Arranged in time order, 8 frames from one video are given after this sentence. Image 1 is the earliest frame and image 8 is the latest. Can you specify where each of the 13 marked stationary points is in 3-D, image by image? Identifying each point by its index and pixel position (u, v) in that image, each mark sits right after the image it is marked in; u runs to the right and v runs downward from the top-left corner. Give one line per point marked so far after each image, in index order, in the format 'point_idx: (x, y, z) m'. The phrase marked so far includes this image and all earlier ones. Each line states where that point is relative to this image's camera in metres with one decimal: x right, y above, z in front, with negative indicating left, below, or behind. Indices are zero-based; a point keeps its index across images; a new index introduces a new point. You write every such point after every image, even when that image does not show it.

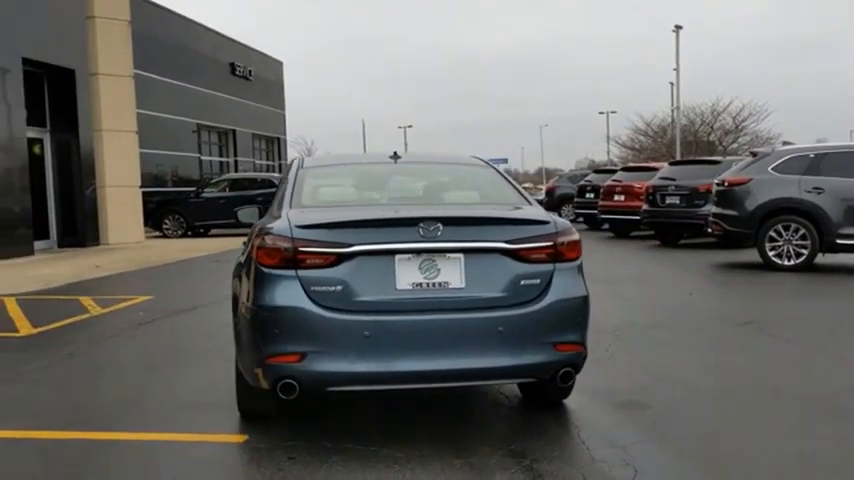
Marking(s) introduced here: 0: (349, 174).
0: (-0.5, +0.4, +5.1) m
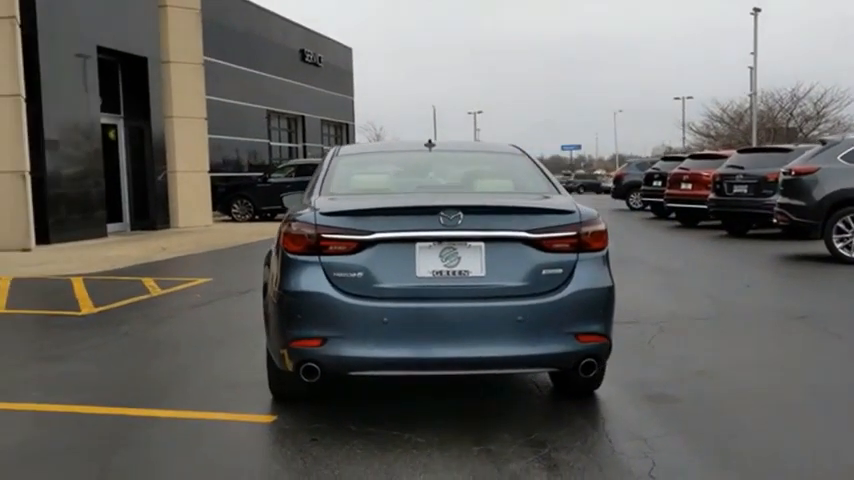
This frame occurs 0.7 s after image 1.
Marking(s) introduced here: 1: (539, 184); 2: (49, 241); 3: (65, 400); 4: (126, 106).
0: (-0.3, +0.5, +5.2) m
1: (+0.7, +0.4, +4.8) m
2: (-7.2, 0.0, +15.3) m
3: (-2.2, -1.0, +4.9) m
4: (-7.1, +3.3, +19.3) m
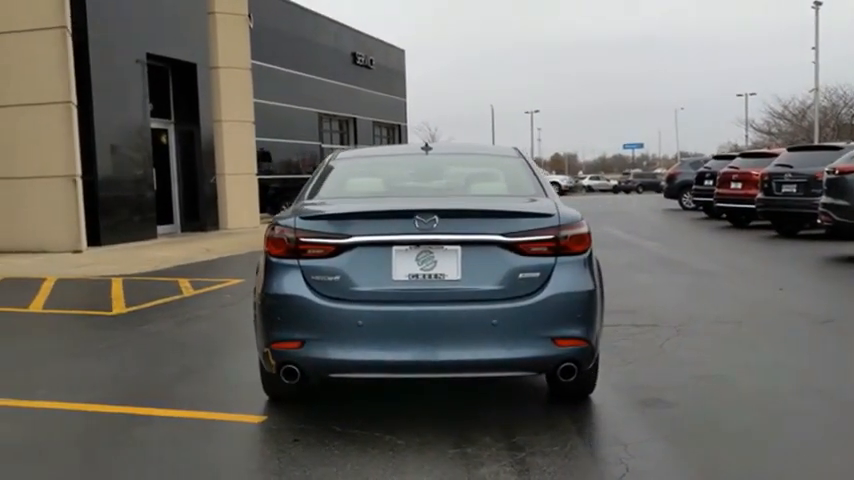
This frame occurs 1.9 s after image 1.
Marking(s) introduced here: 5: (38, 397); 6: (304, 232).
0: (-0.3, +0.5, +5.2) m
1: (+0.6, +0.3, +4.8) m
2: (-6.5, -0.1, +15.8) m
3: (-2.2, -1.0, +5.1) m
4: (-6.1, +3.2, +19.8) m
5: (-2.5, -1.0, +5.1) m
6: (-0.6, 0.0, +3.9) m
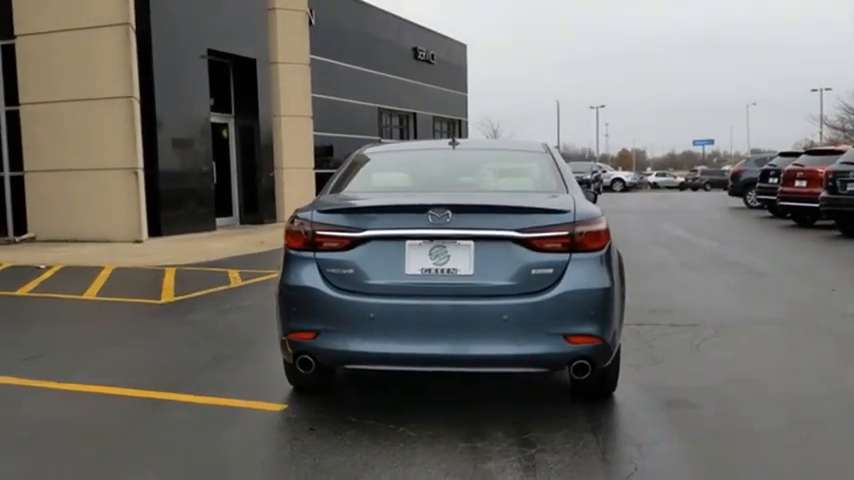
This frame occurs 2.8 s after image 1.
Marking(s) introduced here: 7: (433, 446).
0: (-0.1, +0.5, +5.3) m
1: (+0.8, +0.4, +4.8) m
2: (-5.5, +0.1, +16.3) m
3: (-2.1, -0.9, +5.3) m
4: (-4.7, +3.4, +20.2) m
5: (-2.3, -0.9, +5.4) m
6: (-0.5, +0.1, +4.0) m
7: (0.0, -1.0, +3.8) m
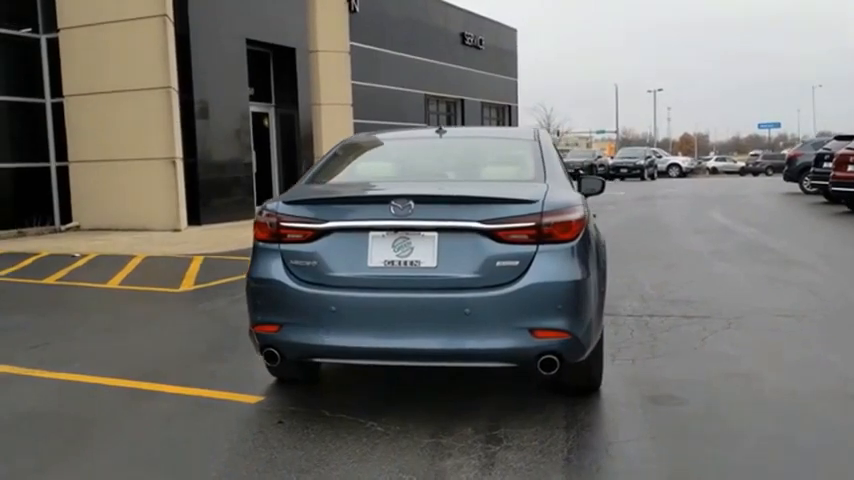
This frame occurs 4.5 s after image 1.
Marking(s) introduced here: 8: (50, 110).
0: (-0.2, +0.6, +5.2) m
1: (+0.7, +0.4, +4.7) m
2: (-4.8, +0.4, +16.5) m
3: (-2.2, -0.9, +5.3) m
4: (-3.8, +3.7, +20.4) m
5: (-2.4, -0.9, +5.4) m
6: (-0.7, +0.1, +3.9) m
7: (-0.1, -0.9, +3.8) m
8: (-7.7, +2.7, +16.6) m
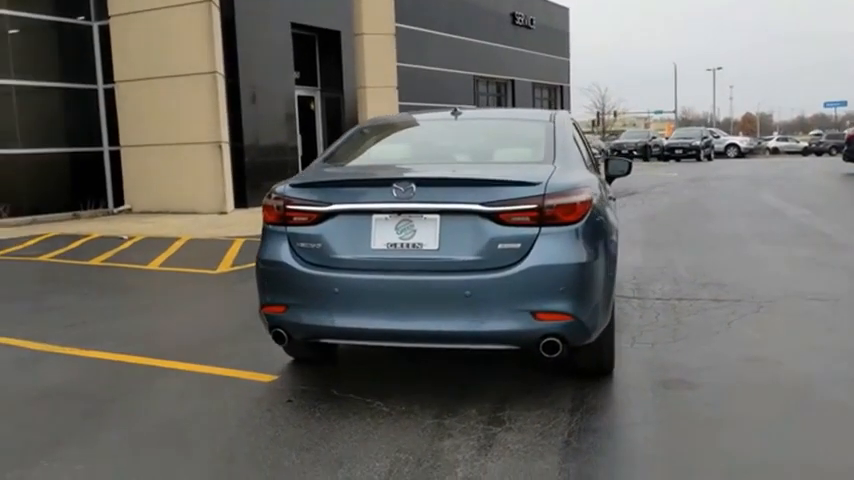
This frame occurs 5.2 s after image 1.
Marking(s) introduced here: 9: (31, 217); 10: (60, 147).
0: (-0.1, +0.7, +5.2) m
1: (+0.7, +0.5, +4.6) m
2: (-3.9, +0.7, +16.8) m
3: (-2.0, -0.8, +5.5) m
4: (-2.7, +4.2, +20.5) m
5: (-2.3, -0.8, +5.6) m
6: (-0.7, +0.2, +4.0) m
7: (-0.1, -0.9, +3.8) m
8: (-6.9, +3.1, +17.0) m
9: (-7.6, +0.4, +15.5) m
10: (-7.3, +1.9, +16.1) m
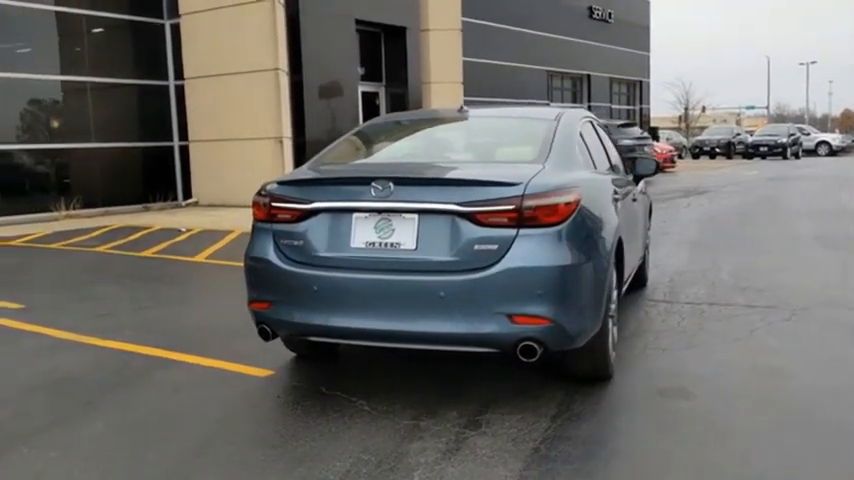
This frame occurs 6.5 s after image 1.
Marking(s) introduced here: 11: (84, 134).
0: (-0.1, +0.7, +5.2) m
1: (+0.7, +0.5, +4.5) m
2: (-2.7, +0.9, +17.1) m
3: (-2.0, -0.7, +5.7) m
4: (-1.1, +4.3, +20.6) m
5: (-2.2, -0.7, +5.8) m
6: (-0.7, +0.2, +4.0) m
7: (-0.2, -0.9, +3.8) m
8: (-5.6, +3.3, +17.5) m
9: (-6.6, +0.6, +16.1) m
10: (-6.2, +2.1, +16.7) m
11: (-6.8, +2.1, +15.8) m
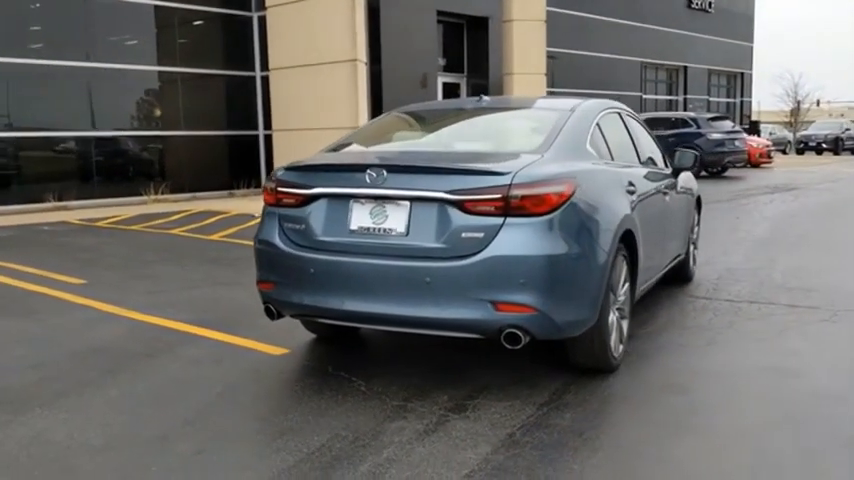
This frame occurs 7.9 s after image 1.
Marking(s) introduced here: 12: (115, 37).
0: (+0.1, +0.8, +5.2) m
1: (+0.8, +0.6, +4.5) m
2: (-1.2, +1.1, +17.4) m
3: (-1.8, -0.6, +6.0) m
4: (+0.9, +4.6, +20.7) m
5: (-2.0, -0.6, +6.1) m
6: (-0.7, +0.3, +4.2) m
7: (-0.3, -0.8, +3.9) m
8: (-3.9, +3.6, +18.1) m
9: (-5.1, +1.0, +16.9) m
10: (-4.6, +2.4, +17.4) m
11: (-5.4, +2.5, +16.6) m
12: (-6.2, +3.9, +15.5) m
